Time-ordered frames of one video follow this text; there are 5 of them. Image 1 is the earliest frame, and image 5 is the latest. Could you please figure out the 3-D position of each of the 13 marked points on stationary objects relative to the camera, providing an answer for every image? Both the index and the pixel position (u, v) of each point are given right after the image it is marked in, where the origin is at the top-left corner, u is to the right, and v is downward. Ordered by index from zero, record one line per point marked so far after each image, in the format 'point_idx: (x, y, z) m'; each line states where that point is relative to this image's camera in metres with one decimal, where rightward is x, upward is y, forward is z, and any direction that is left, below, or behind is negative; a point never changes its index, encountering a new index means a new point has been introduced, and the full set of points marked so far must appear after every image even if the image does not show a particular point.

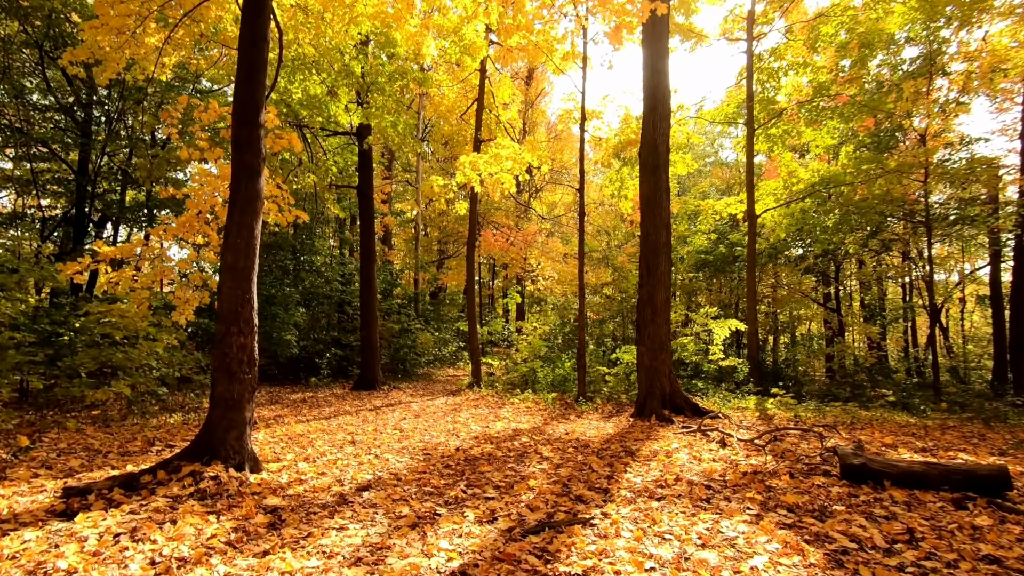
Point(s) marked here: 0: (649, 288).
0: (+2.5, 0.0, +8.3) m
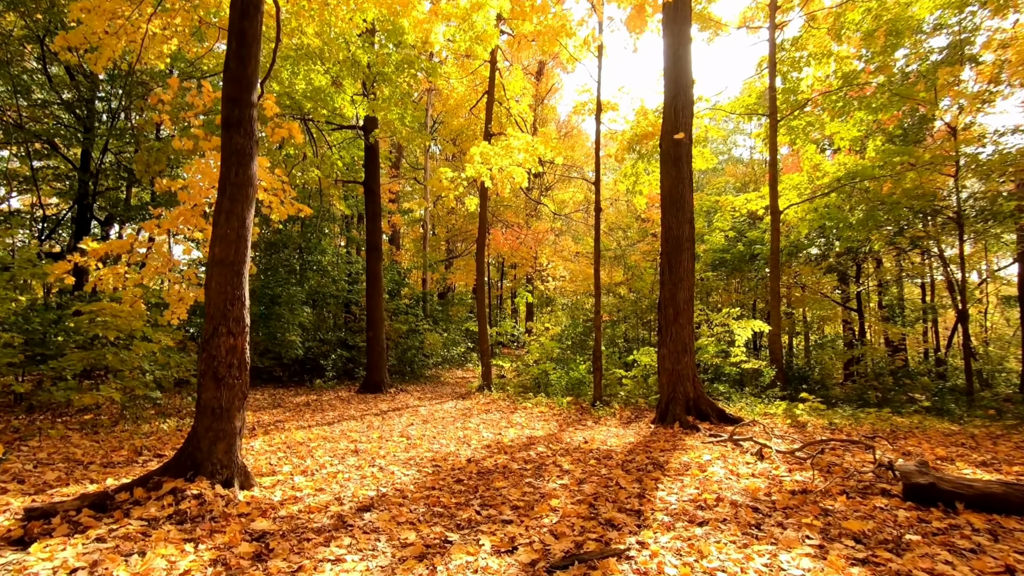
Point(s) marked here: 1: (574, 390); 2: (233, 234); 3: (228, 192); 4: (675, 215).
0: (+2.8, 0.0, +7.8) m
1: (+1.5, -2.4, +10.6) m
2: (-2.4, +0.5, +3.8) m
3: (-2.4, +0.8, +3.8) m
4: (+2.8, +1.3, +7.9) m
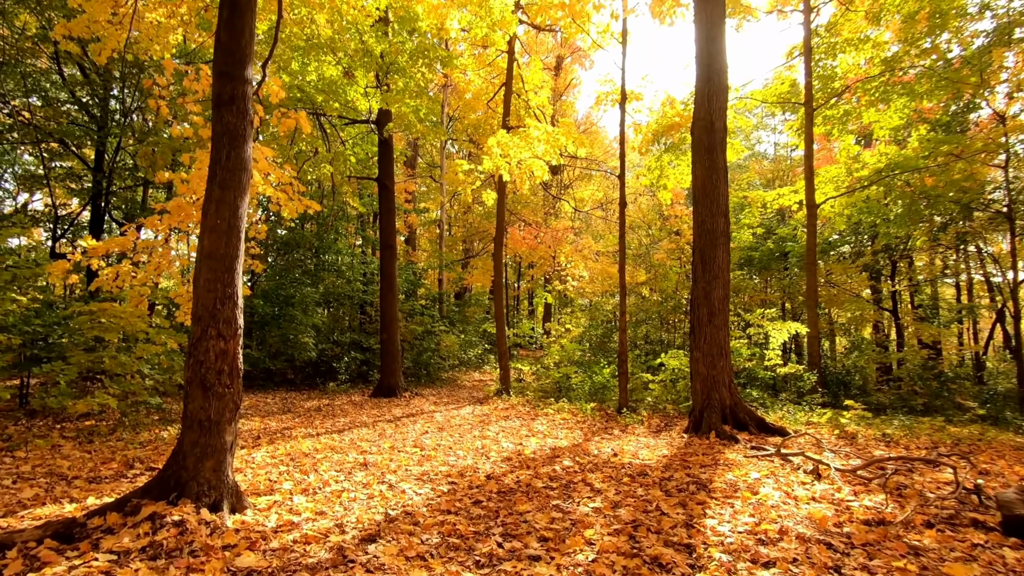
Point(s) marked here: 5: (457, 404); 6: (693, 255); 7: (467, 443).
0: (+3.1, 0.0, +7.2) m
1: (+1.9, -2.4, +10.0) m
2: (-2.2, +0.5, +3.4) m
3: (-2.2, +0.8, +3.4) m
4: (+3.2, +1.3, +7.3) m
5: (-1.2, -2.5, +9.9) m
6: (+3.0, +0.6, +7.4) m
7: (-0.6, -2.1, +6.2) m
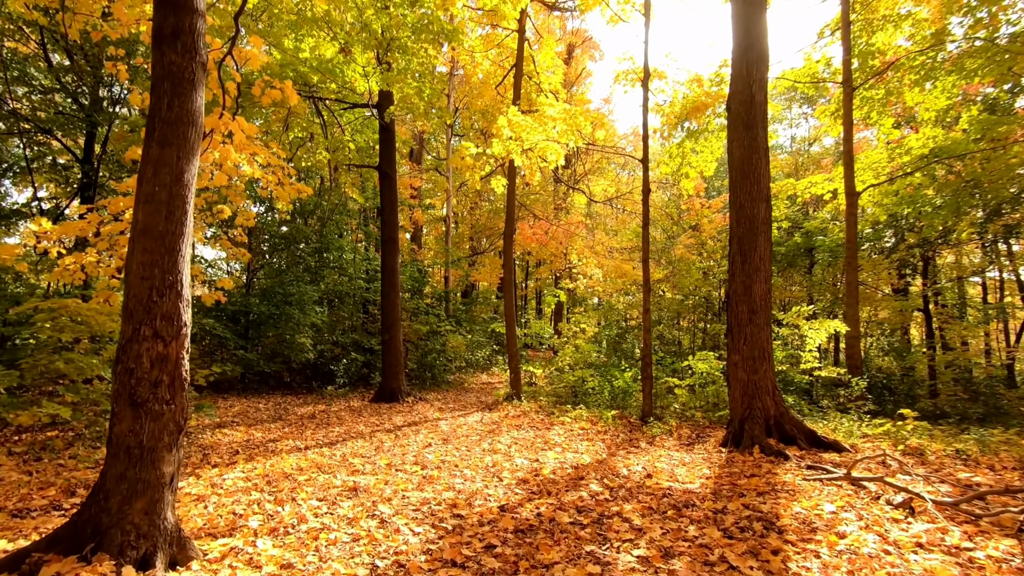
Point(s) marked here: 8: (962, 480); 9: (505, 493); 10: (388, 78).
0: (+3.3, +0.1, +6.3) m
1: (+2.1, -2.3, +9.2) m
2: (-2.0, +0.6, +2.7) m
3: (-2.1, +0.9, +2.7) m
4: (+3.4, +1.4, +6.4) m
5: (-1.0, -2.5, +9.1) m
6: (+3.2, +0.6, +6.6) m
7: (-0.4, -2.0, +5.4) m
8: (+4.3, -1.9, +4.4) m
9: (-0.1, -1.9, +4.1) m
10: (-2.3, +4.0, +8.6) m
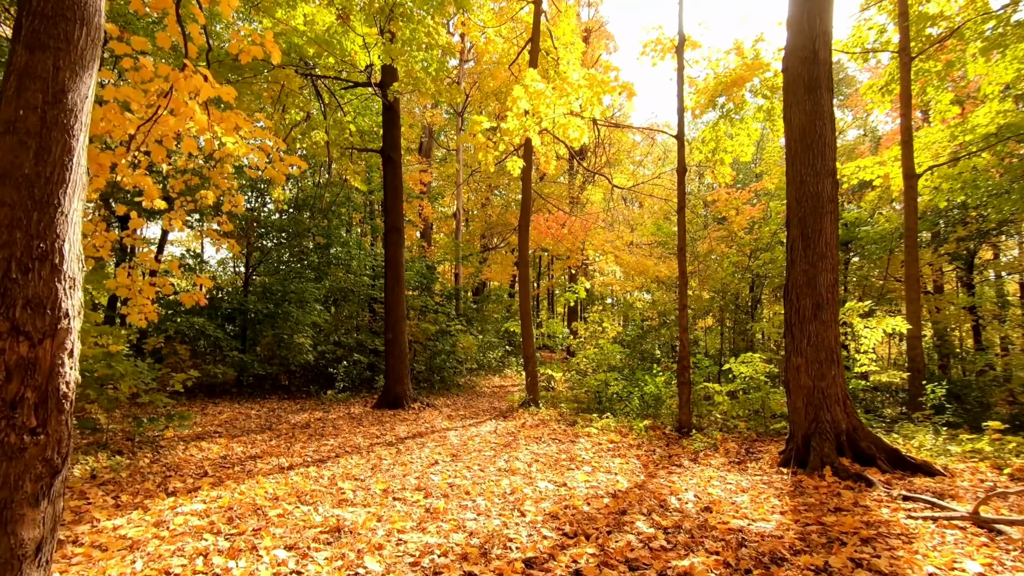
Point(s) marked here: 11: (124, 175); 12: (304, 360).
0: (+3.5, +0.2, +5.4) m
1: (+2.5, -2.2, +8.2) m
2: (-1.9, +0.7, +1.8) m
3: (-1.9, +1.0, +1.8) m
4: (+3.6, +1.5, +5.4) m
5: (-0.7, -2.4, +8.2) m
6: (+3.4, +0.8, +5.6) m
7: (-0.2, -1.9, +4.5) m
8: (+4.5, -1.7, +3.4) m
9: (+0.1, -1.7, +3.2) m
10: (-2.1, +4.1, +7.7) m
11: (-3.5, +1.0, +4.1) m
12: (-4.7, -1.6, +10.3) m
